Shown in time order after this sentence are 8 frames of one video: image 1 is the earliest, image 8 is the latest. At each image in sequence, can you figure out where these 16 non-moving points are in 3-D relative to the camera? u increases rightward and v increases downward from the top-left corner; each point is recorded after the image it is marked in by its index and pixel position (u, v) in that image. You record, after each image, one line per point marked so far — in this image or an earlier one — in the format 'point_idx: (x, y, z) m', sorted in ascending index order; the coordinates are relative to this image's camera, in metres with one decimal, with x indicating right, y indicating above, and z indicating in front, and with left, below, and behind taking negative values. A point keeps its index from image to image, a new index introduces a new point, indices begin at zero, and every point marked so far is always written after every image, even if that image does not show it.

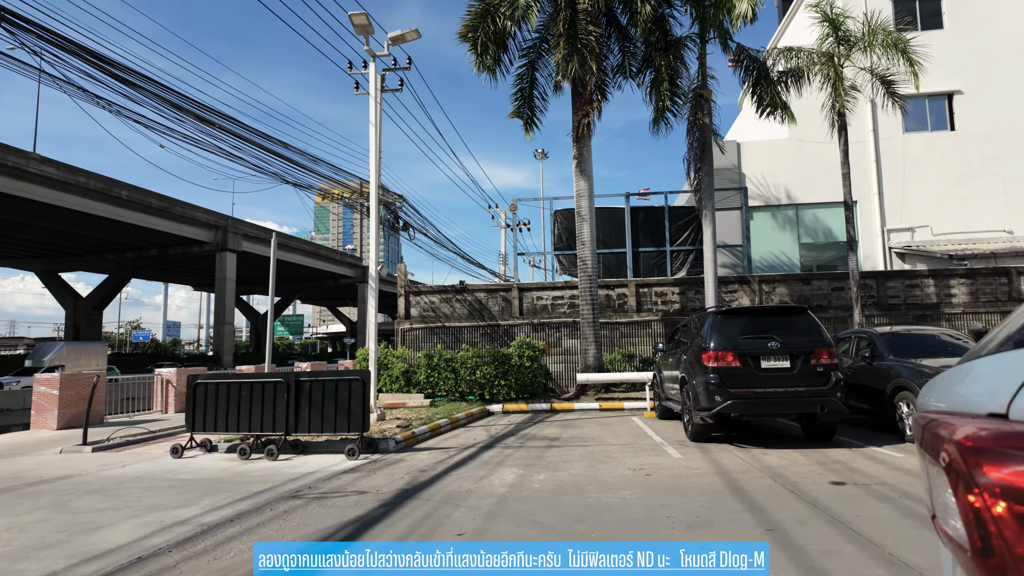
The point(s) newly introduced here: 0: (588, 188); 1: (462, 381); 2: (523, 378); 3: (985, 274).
0: (+1.9, +2.5, +14.5) m
1: (-1.2, -2.2, +13.5) m
2: (+0.3, -2.1, +13.4) m
3: (+12.0, +0.4, +14.9) m
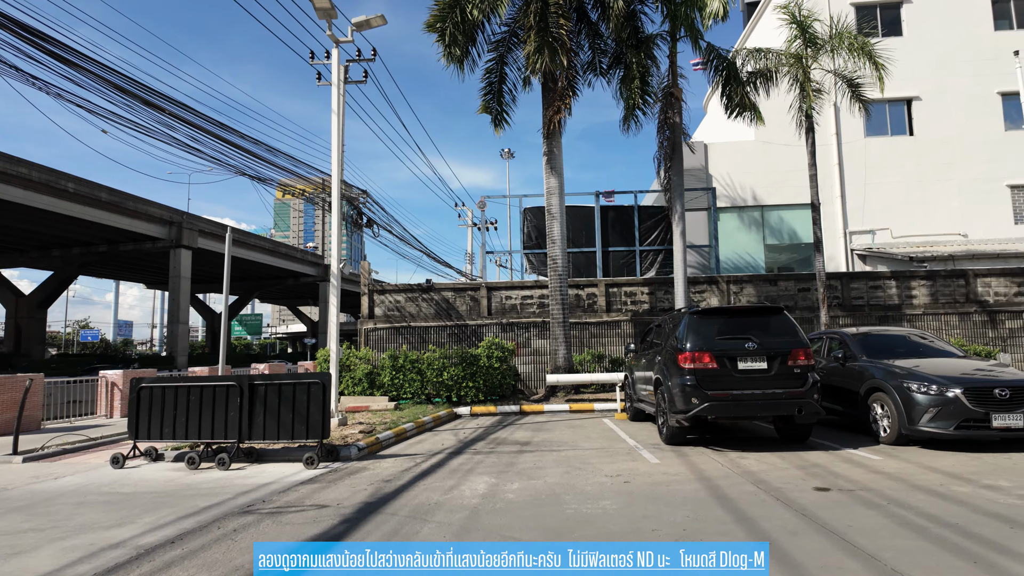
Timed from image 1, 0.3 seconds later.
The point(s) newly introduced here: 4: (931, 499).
0: (+1.1, +2.5, +14.2) m
1: (-1.9, -2.1, +13.0) m
2: (-0.5, -2.1, +13.1) m
3: (+11.2, +0.3, +15.2) m
4: (+3.6, -1.8, +5.0) m
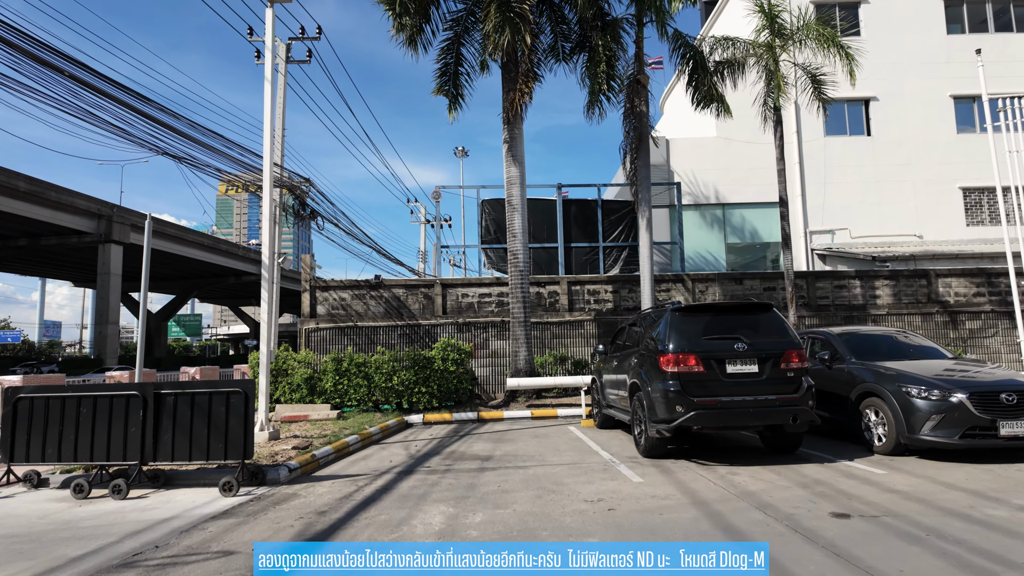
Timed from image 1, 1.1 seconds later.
0: (+0.2, +2.6, +13.2) m
1: (-2.8, -2.0, +11.8) m
2: (-1.3, -2.0, +12.0) m
3: (+10.1, +0.3, +15.1) m
4: (+3.4, -1.7, +4.3) m
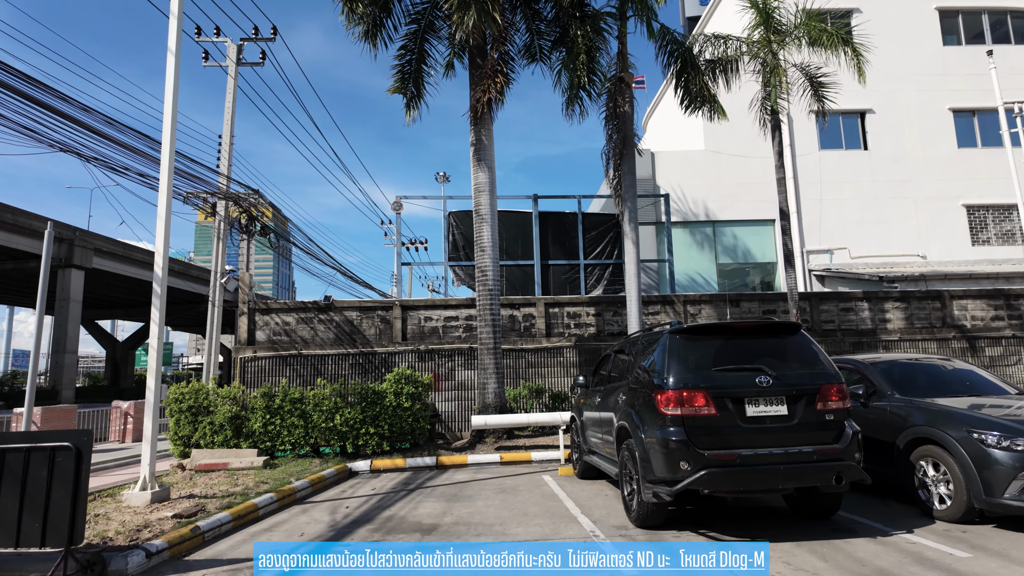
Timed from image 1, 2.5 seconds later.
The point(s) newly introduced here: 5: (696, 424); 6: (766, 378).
0: (-0.4, +2.1, +11.7) m
1: (-3.4, -2.4, +9.9) m
2: (-1.9, -2.4, +10.1) m
3: (+9.5, -0.2, +13.6) m
4: (+3.0, -1.7, +2.6) m
5: (+1.6, -1.1, +5.0) m
6: (+2.2, -0.8, +5.1) m
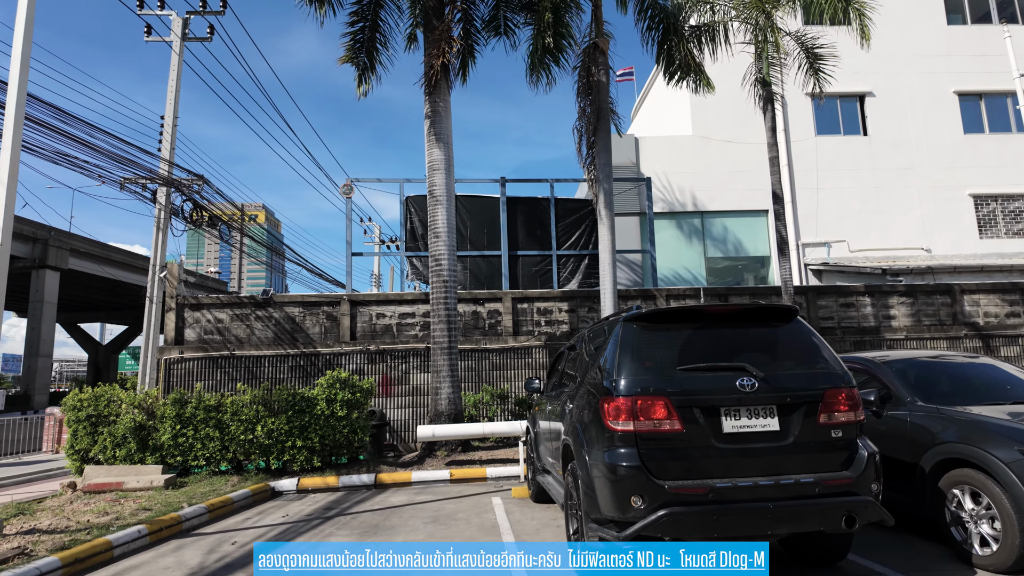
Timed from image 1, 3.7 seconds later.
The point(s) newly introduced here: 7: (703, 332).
0: (-1.2, +2.3, +10.3) m
1: (-4.1, -2.2, +8.5) m
2: (-2.6, -2.2, +8.7) m
3: (+8.7, -0.1, +12.3) m
4: (+2.3, -1.5, +1.2) m
5: (+0.9, -1.0, +3.6) m
6: (+1.5, -0.6, +3.7) m
7: (+1.3, -0.3, +4.0) m
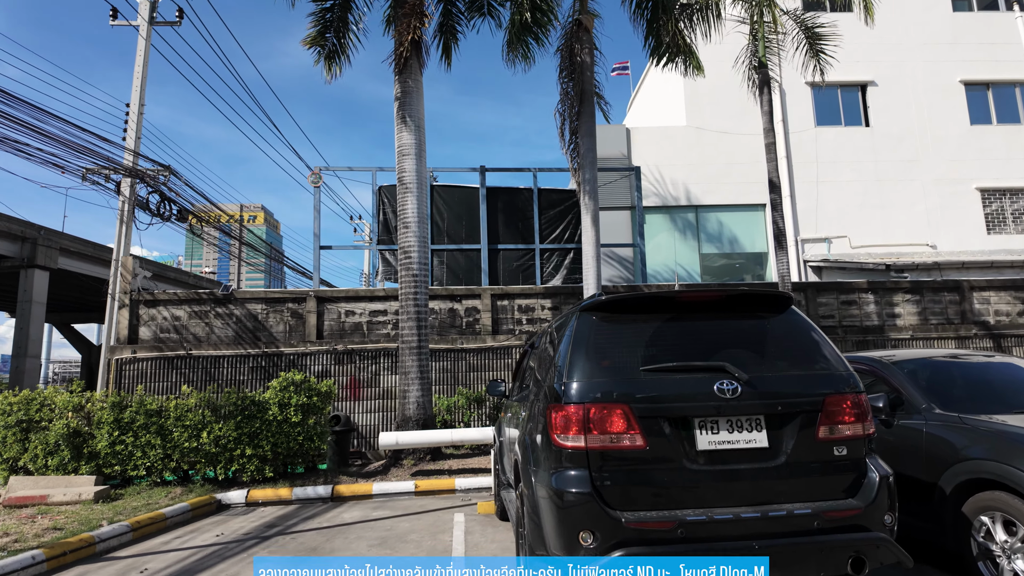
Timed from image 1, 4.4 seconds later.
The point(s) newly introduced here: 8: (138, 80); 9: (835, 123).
0: (-1.6, +2.4, +9.6) m
1: (-4.5, -2.2, +7.8) m
2: (-3.0, -2.1, +8.0) m
3: (+8.3, 0.0, +11.6) m
4: (+1.9, -1.4, +0.5) m
5: (+0.5, -0.9, +2.9) m
6: (+1.1, -0.5, +3.0) m
7: (+0.9, -0.2, +3.2) m
8: (-9.1, +5.1, +14.3) m
9: (+8.8, +4.5, +16.1) m
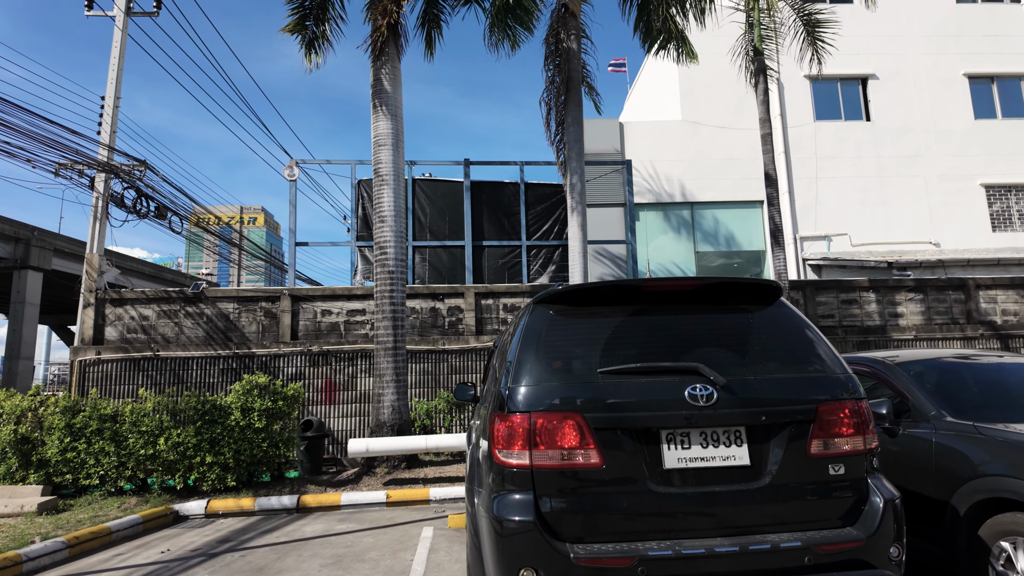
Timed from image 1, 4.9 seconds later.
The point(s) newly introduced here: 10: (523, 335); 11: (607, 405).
0: (-1.8, +2.4, +9.1) m
1: (-4.8, -2.1, +7.3) m
2: (-3.3, -2.1, +7.5) m
3: (+8.1, 0.0, +11.1) m
4: (+1.6, -1.4, 0.0) m
5: (+0.2, -0.8, +2.4) m
6: (+0.8, -0.4, +2.5) m
7: (+0.6, -0.1, +2.8) m
8: (-9.4, +5.1, +13.8) m
9: (+8.6, +4.5, +15.6) m
10: (+0.1, -0.2, +2.8) m
11: (+0.4, -0.5, +2.5) m
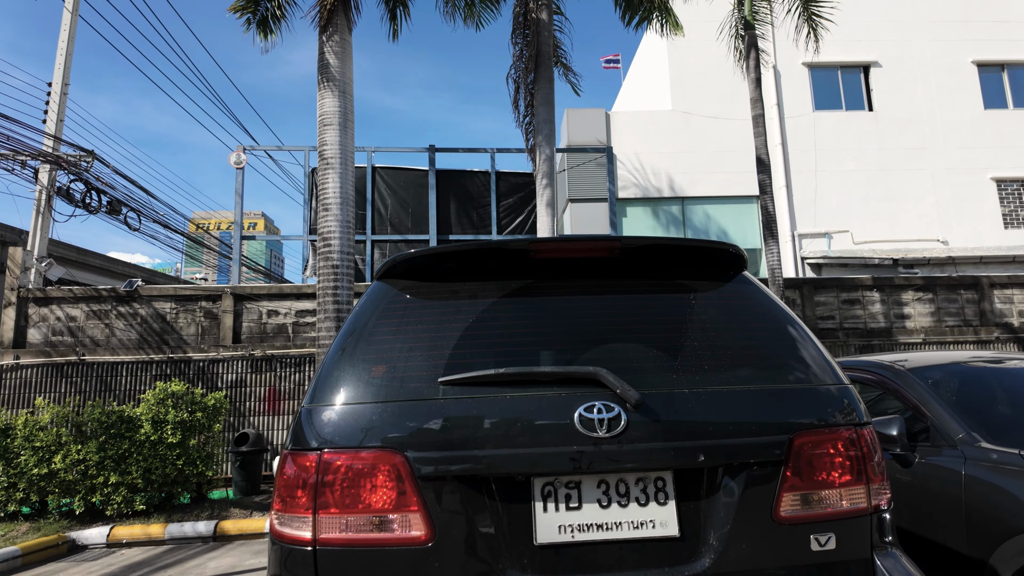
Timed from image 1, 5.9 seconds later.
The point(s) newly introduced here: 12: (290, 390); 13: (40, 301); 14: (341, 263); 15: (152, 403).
0: (-2.4, +2.4, +8.2) m
1: (-5.3, -2.1, +6.3) m
2: (-3.9, -2.0, +6.5) m
3: (+7.5, +0.1, +10.1) m
4: (+1.0, -1.2, -1.0) m
5: (-0.4, -0.7, +1.4) m
6: (+0.3, -0.3, +1.5) m
7: (+0.1, 0.0, +1.8) m
8: (-9.9, +5.1, +13.0) m
9: (+8.1, +4.5, +14.7) m
10: (-0.5, -0.1, +1.9) m
11: (-0.2, -0.4, +1.5) m
12: (-3.3, -1.5, +8.6) m
13: (-7.3, -0.2, +9.0) m
14: (-2.3, +0.3, +7.9) m
15: (-4.0, -1.3, +6.7) m
